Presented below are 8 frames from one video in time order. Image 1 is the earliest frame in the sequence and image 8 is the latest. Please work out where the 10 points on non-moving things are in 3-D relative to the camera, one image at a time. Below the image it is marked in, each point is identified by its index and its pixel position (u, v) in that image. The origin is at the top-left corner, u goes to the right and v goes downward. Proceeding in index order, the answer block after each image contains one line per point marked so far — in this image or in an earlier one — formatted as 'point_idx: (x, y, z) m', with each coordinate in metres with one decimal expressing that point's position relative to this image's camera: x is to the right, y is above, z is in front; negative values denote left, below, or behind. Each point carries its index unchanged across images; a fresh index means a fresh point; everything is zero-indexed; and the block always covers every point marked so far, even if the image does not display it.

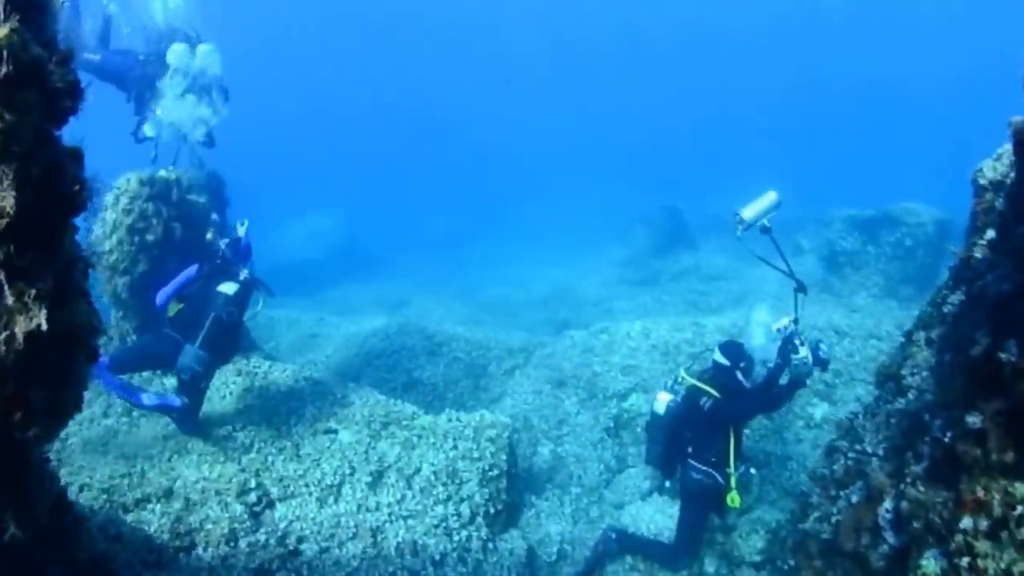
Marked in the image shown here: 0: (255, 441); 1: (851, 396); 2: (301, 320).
0: (-2.4, -1.4, +7.4) m
1: (+4.4, -1.4, +10.6) m
2: (-4.1, -0.6, +15.3) m
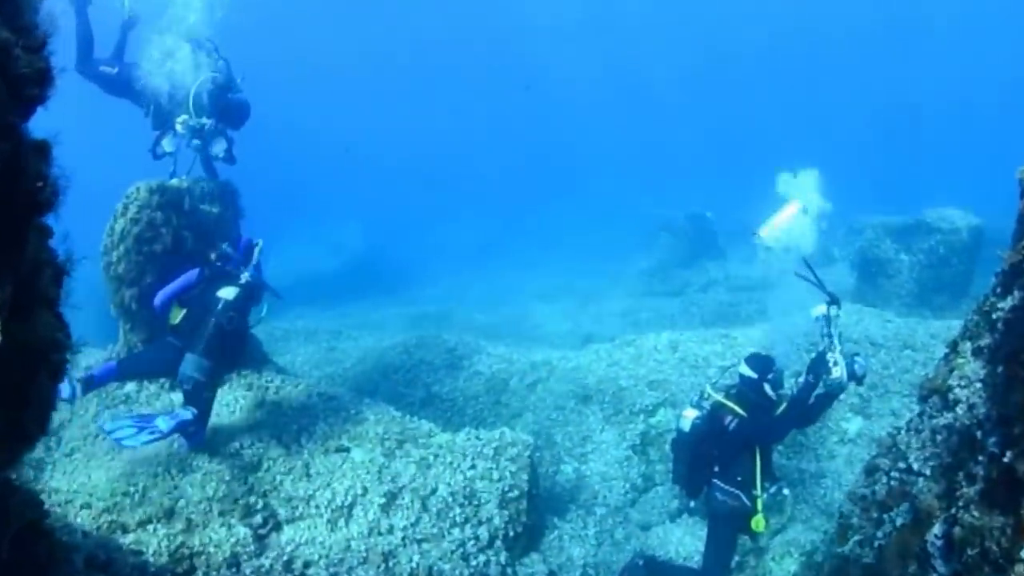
0: (-2.2, -1.5, +7.1) m
1: (+4.7, -1.5, +10.1) m
2: (-3.7, -0.9, +15.1) m
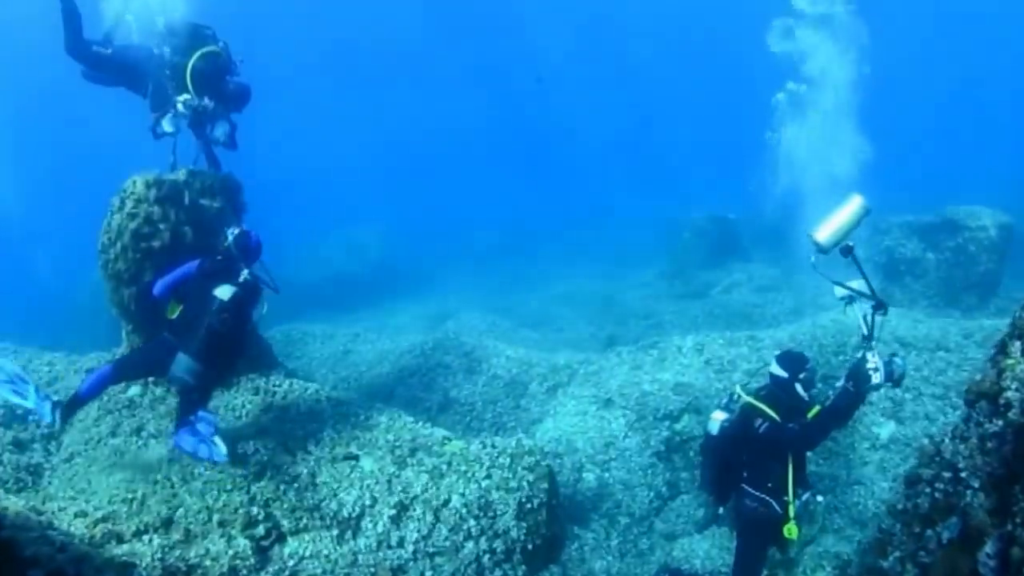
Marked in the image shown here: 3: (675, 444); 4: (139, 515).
0: (-2.1, -1.5, +6.8) m
1: (+4.9, -1.5, +9.5) m
2: (-3.3, -0.9, +14.8) m
3: (+2.0, -1.9, +9.9) m
4: (-2.8, -1.7, +5.9) m
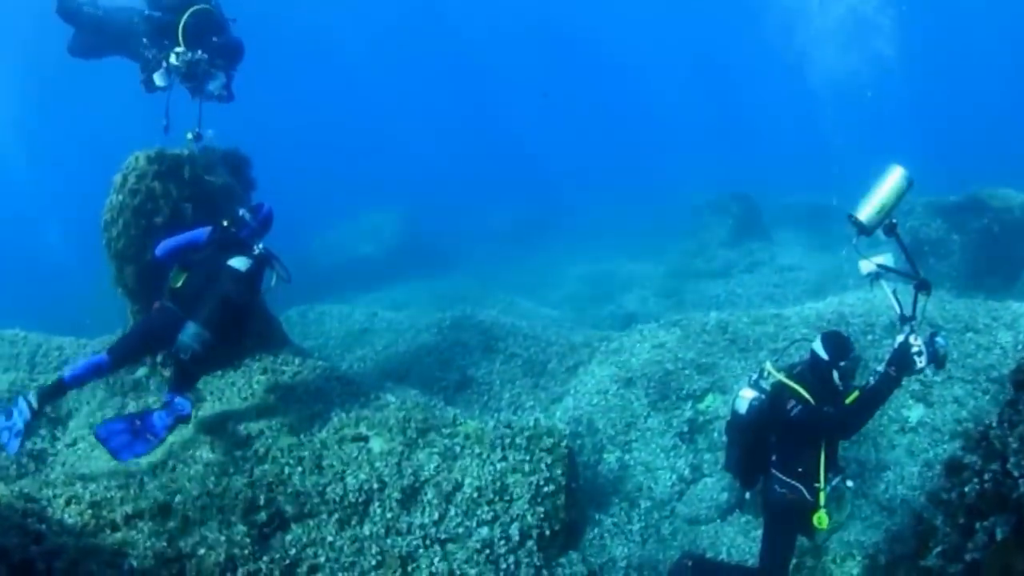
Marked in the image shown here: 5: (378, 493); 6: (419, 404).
0: (-2.0, -1.3, +6.5) m
1: (+5.1, -1.2, +9.1) m
2: (-2.9, -0.5, +14.5) m
3: (+2.2, -1.6, +9.5) m
4: (-2.7, -1.5, +5.6) m
5: (-1.1, -1.6, +6.2) m
6: (-0.9, -1.1, +7.4) m
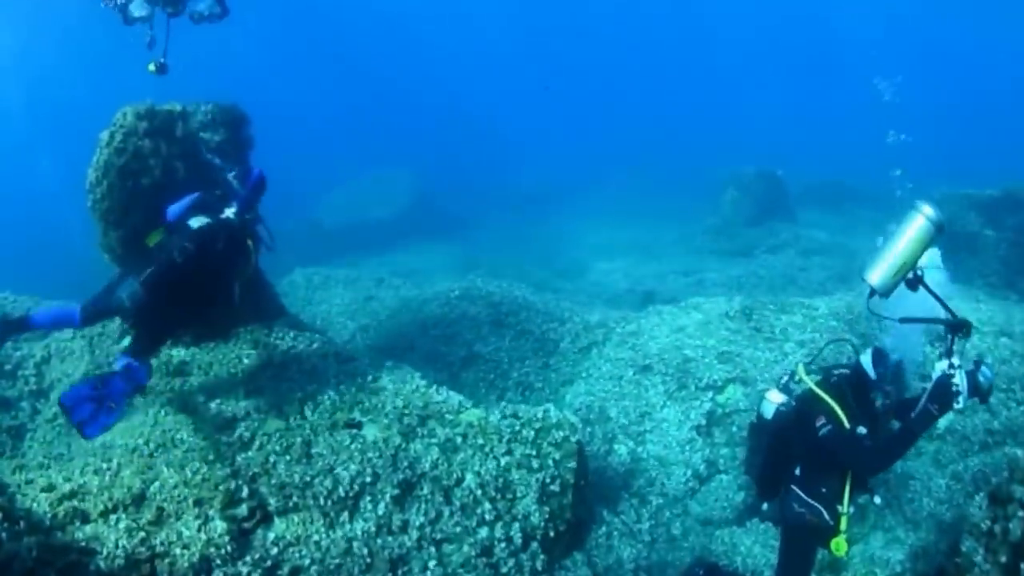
0: (-1.9, -1.1, +6.0) m
1: (+5.2, -1.3, +8.5) m
2: (-2.7, +0.1, +14.1) m
3: (+2.3, -1.5, +9.0) m
4: (-2.7, -1.3, +5.2) m
5: (-1.0, -1.5, +5.8) m
6: (-0.8, -0.9, +7.0) m
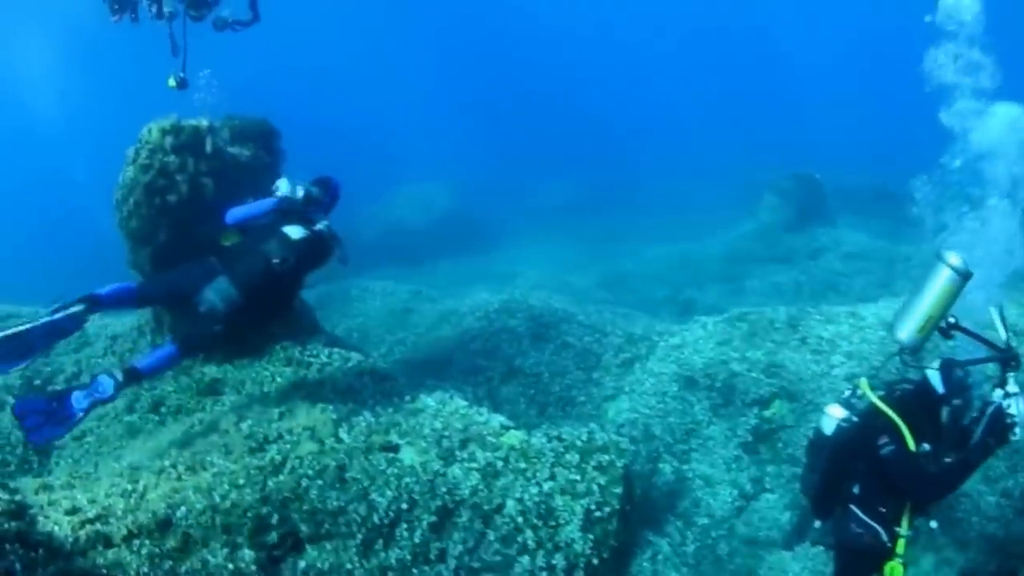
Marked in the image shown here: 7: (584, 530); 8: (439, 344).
0: (-1.6, -1.2, +5.8) m
1: (+5.6, -1.4, +7.9) m
2: (-2.0, -0.1, +13.9) m
3: (+2.8, -1.6, +8.5) m
4: (-2.4, -1.4, +5.0) m
5: (-0.7, -1.6, +5.5) m
6: (-0.4, -1.0, +6.7) m
7: (+0.5, -1.8, +5.7) m
8: (-1.0, -0.8, +11.1) m
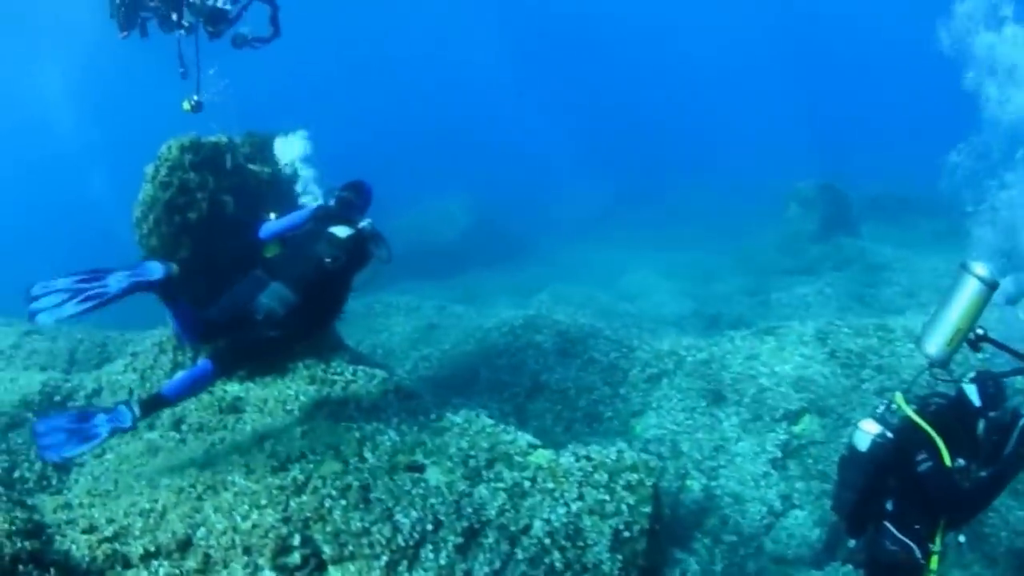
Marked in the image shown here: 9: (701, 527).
0: (-1.4, -1.3, +5.7) m
1: (+5.9, -1.5, +7.6) m
2: (-1.6, -0.3, +13.8) m
3: (+3.0, -1.8, +8.3) m
4: (-2.2, -1.5, +4.9) m
5: (-0.5, -1.7, +5.4) m
6: (-0.2, -1.1, +6.5) m
7: (+0.7, -1.9, +5.5) m
8: (-0.7, -1.0, +10.9) m
9: (+1.9, -2.4, +7.6) m
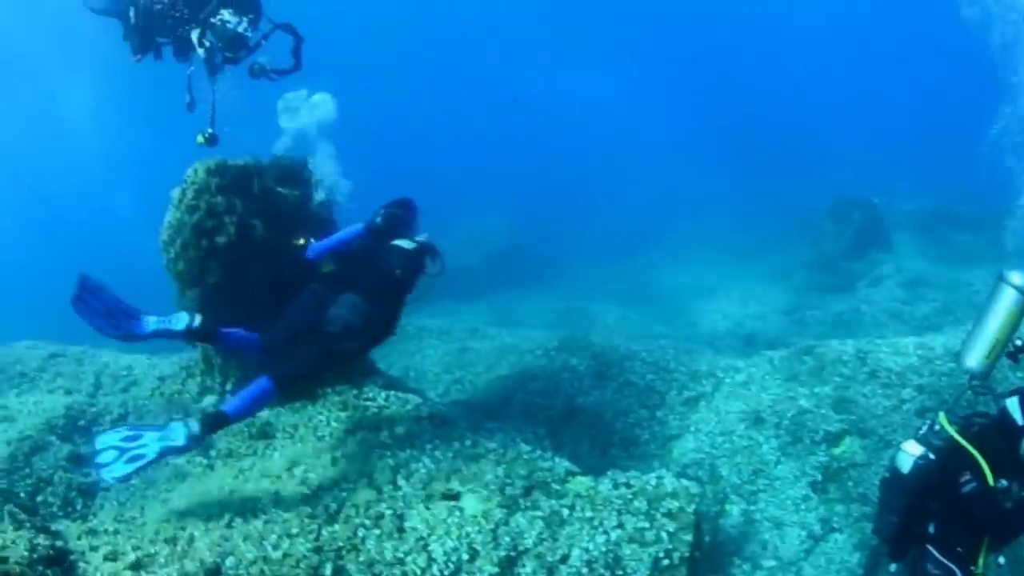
0: (-1.2, -1.5, +5.5) m
1: (+6.2, -1.6, +7.2) m
2: (-1.0, -0.7, +13.6) m
3: (+3.4, -1.9, +8.0) m
4: (-2.0, -1.7, +4.8) m
5: (-0.3, -1.8, +5.2) m
6: (+0.1, -1.3, +6.4) m
7: (+1.0, -2.0, +5.3) m
8: (-0.2, -1.3, +10.8) m
9: (+2.2, -2.5, +7.4) m
